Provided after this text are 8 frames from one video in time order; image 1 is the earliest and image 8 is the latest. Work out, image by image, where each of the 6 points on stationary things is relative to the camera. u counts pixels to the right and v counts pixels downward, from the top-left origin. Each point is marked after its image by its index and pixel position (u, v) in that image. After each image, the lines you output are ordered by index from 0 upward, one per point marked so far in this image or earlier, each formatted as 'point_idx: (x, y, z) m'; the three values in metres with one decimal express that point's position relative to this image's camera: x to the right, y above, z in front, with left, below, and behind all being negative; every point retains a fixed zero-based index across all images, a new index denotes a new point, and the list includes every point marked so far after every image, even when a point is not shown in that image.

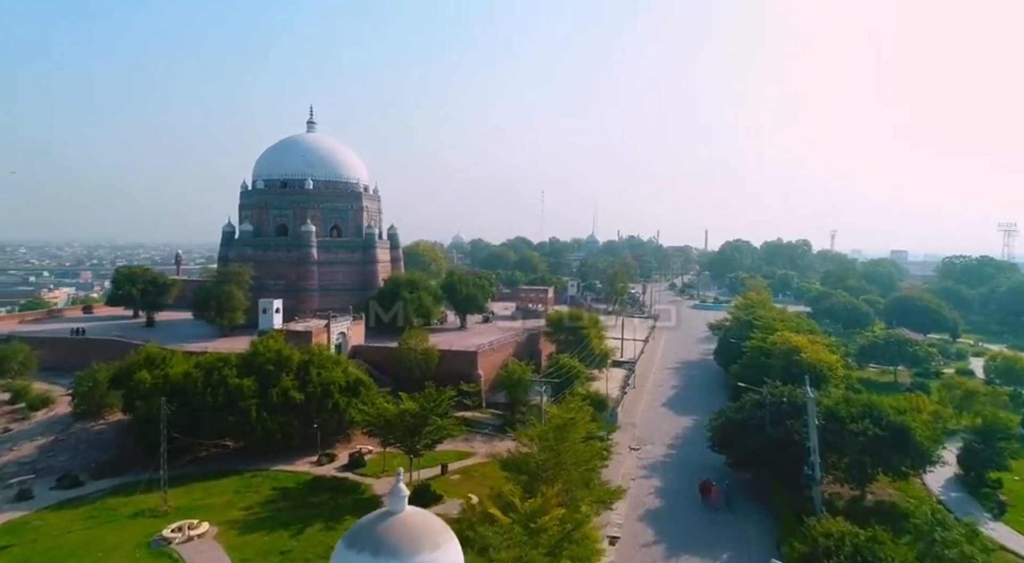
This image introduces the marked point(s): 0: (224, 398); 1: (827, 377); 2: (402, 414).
0: (-8.1, -3.3, +19.6) m
1: (+8.7, -2.6, +19.1) m
2: (-2.9, -3.5, +18.4) m
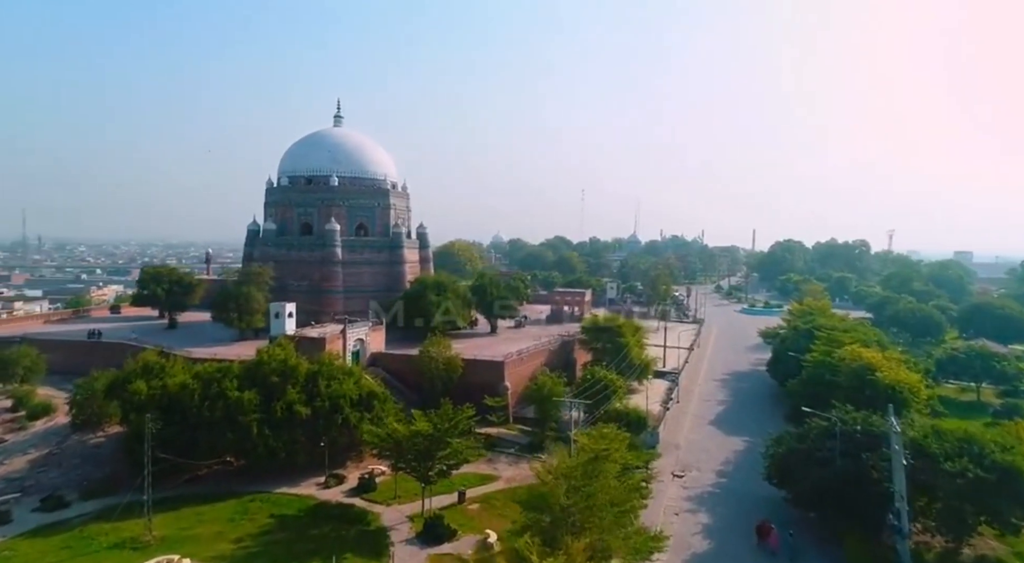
0: (-7.4, -3.4, +17.9) m
1: (+9.3, -2.8, +16.3) m
2: (-2.3, -3.6, +16.3) m
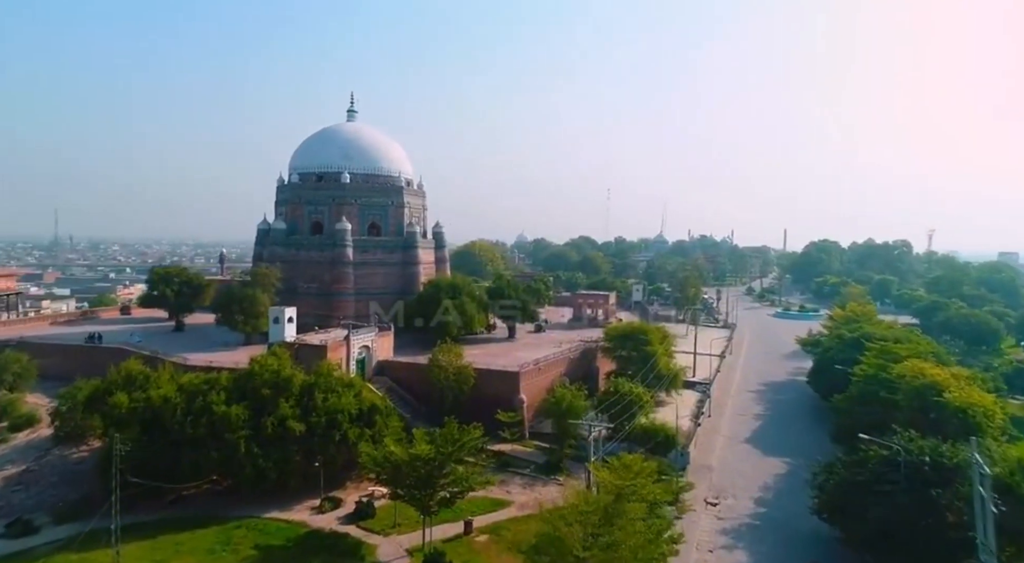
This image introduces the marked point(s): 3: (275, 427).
0: (-7.1, -3.5, +16.3) m
1: (+9.5, -2.9, +14.1) m
2: (-2.1, -3.7, +14.5) m
3: (-5.7, -3.5, +16.8) m
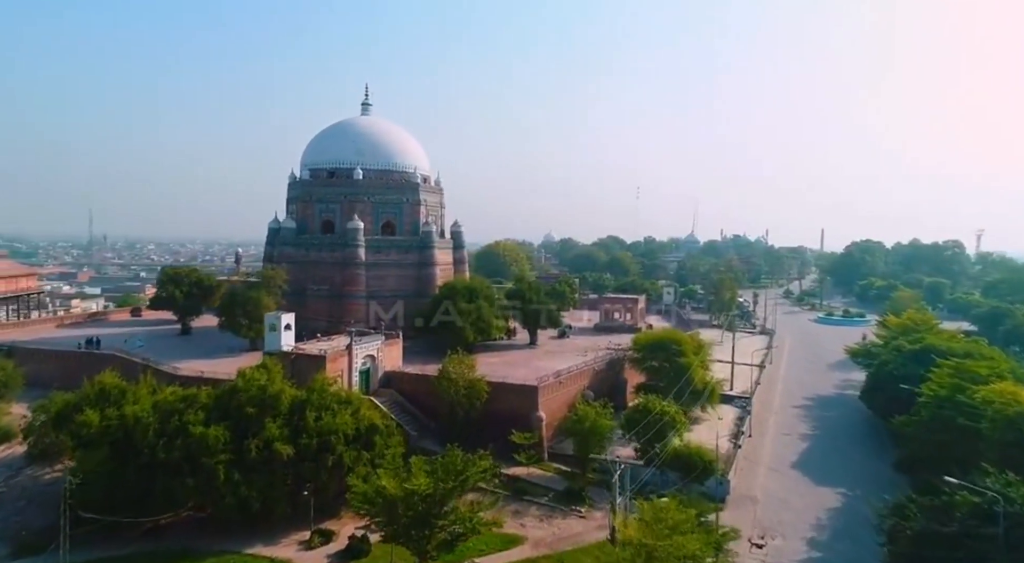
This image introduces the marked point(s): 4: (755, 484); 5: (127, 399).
0: (-6.9, -3.6, +14.4) m
1: (+9.7, -3.1, +11.6) m
2: (-1.9, -3.8, +12.5) m
3: (-5.4, -3.6, +14.9) m
4: (+6.3, -5.2, +17.9) m
5: (-8.7, -2.7, +15.7) m
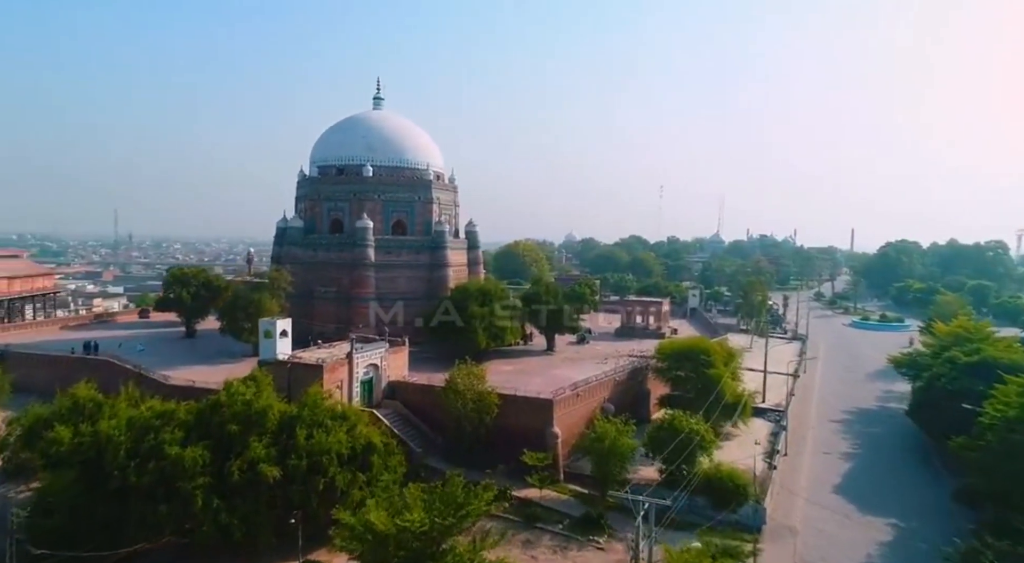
0: (-6.7, -3.7, +13.0) m
1: (+9.8, -3.2, +9.7) m
2: (-1.8, -4.0, +10.9) m
3: (-5.3, -3.7, +13.5) m
4: (+6.5, -5.3, +16.1) m
5: (-8.5, -2.7, +14.4) m
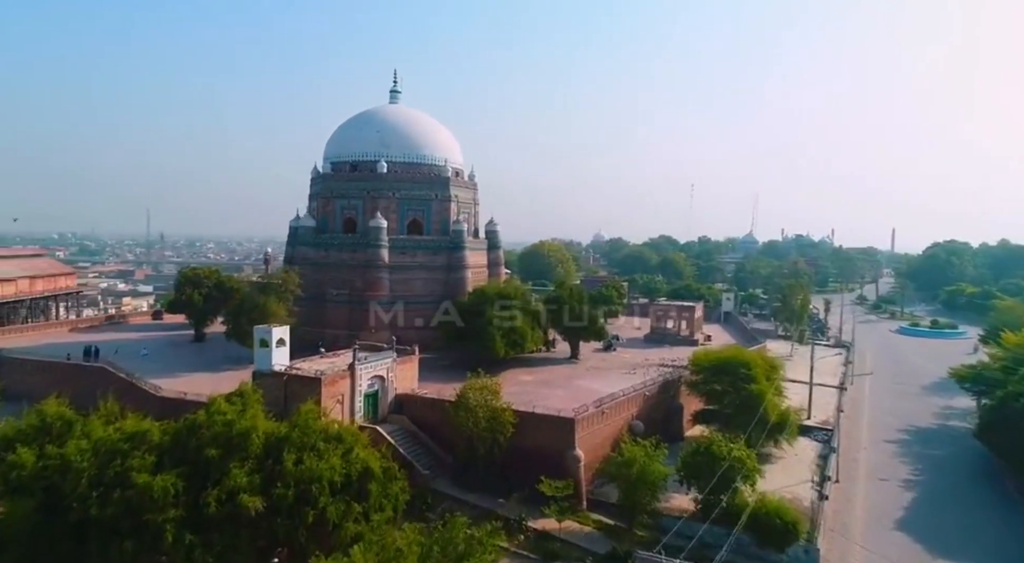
0: (-6.5, -3.7, +11.5) m
1: (+9.9, -3.4, +7.5) m
2: (-1.7, -4.1, +9.2) m
3: (-5.0, -3.8, +11.9) m
4: (+6.8, -5.5, +14.0) m
5: (-8.2, -2.8, +12.9) m
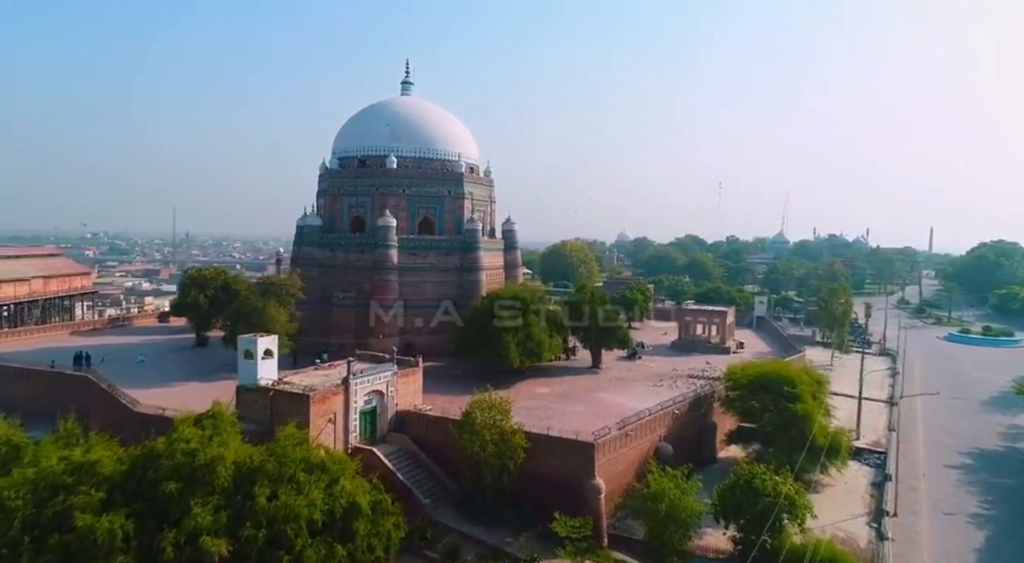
0: (-6.4, -3.9, +9.8) m
1: (+9.8, -3.5, +5.3) m
2: (-1.7, -4.2, +7.4) m
3: (-4.9, -3.9, +10.2) m
4: (+7.0, -5.6, +11.9) m
5: (-8.1, -2.9, +11.3) m
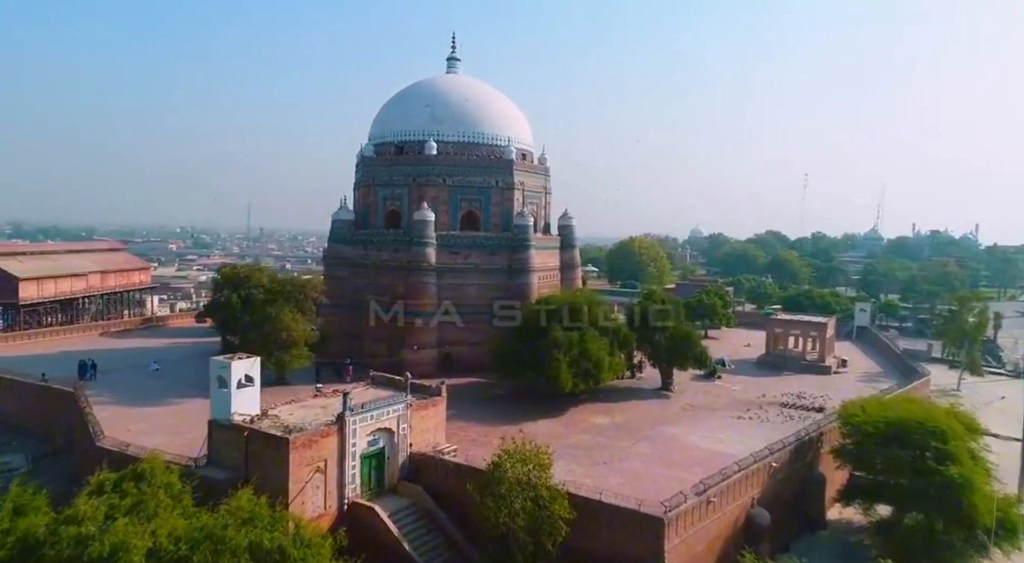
0: (-6.2, -4.0, +6.8) m
1: (+9.4, -3.9, +0.6) m
2: (-1.7, -4.4, +3.9) m
3: (-4.7, -4.1, +7.0) m
4: (+7.3, -5.9, +7.5) m
5: (-7.8, -3.1, +8.4) m
